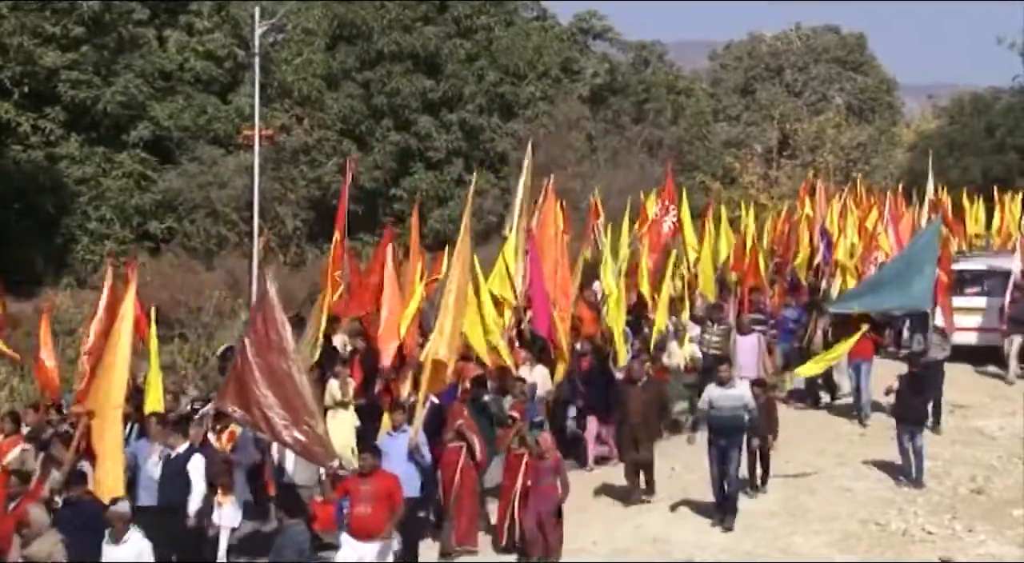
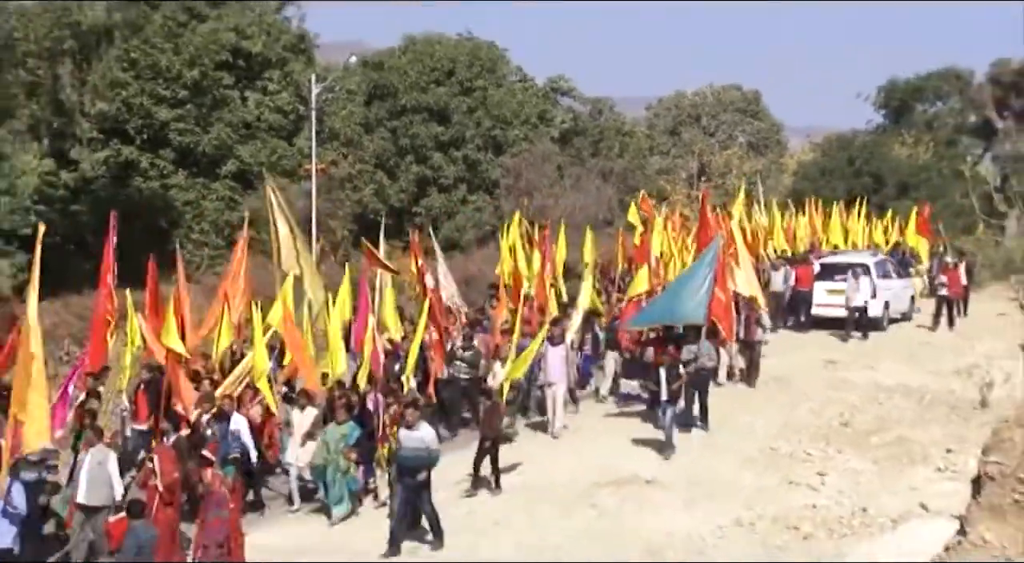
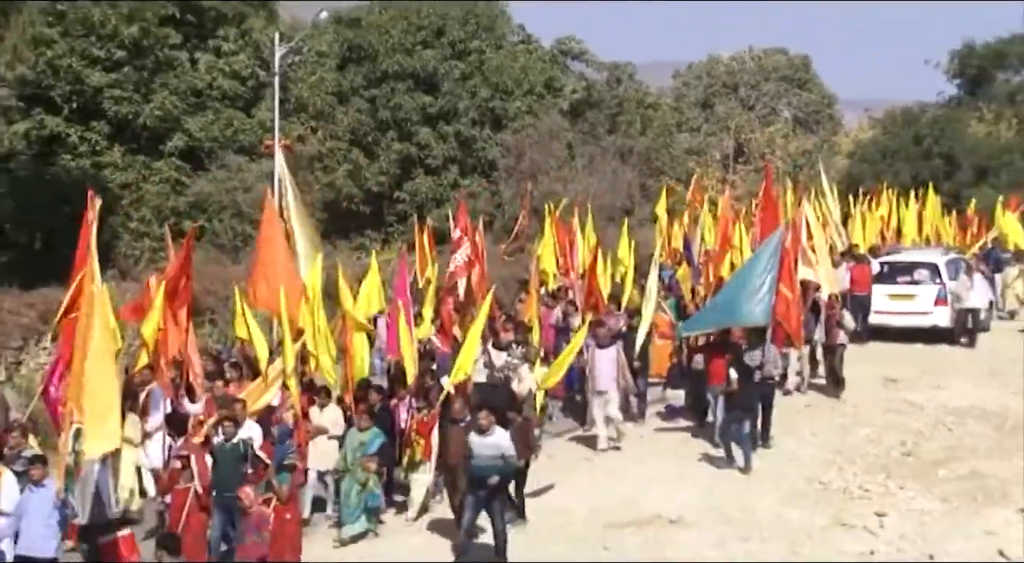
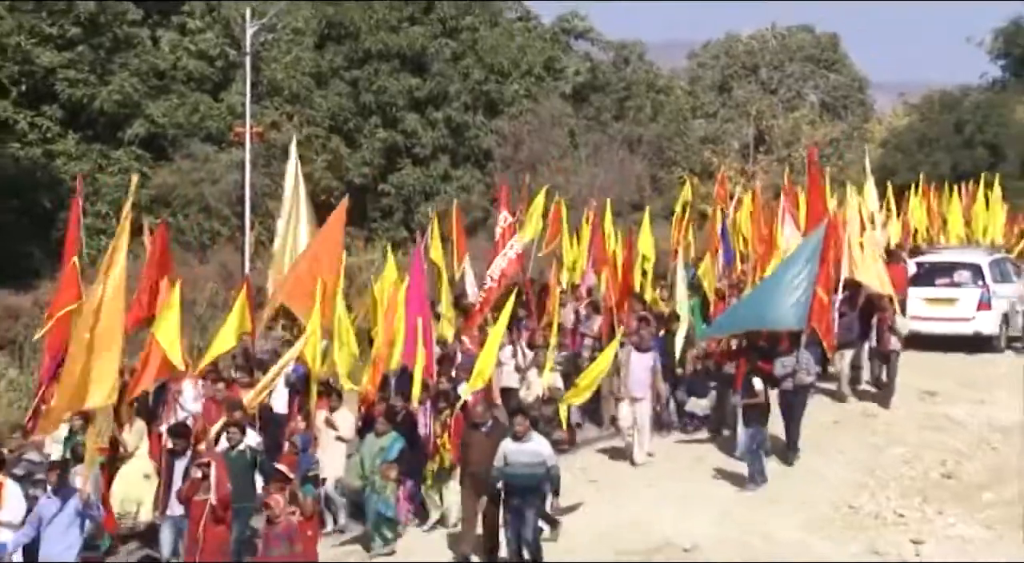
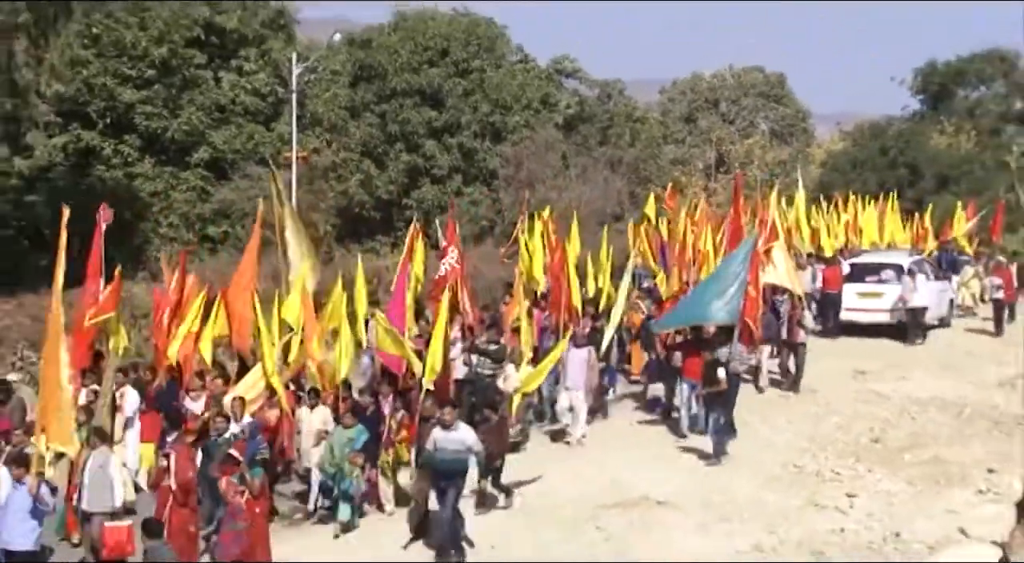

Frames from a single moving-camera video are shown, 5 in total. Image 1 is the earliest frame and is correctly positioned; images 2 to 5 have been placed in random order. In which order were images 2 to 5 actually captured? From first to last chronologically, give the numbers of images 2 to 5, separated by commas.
4, 3, 5, 2
